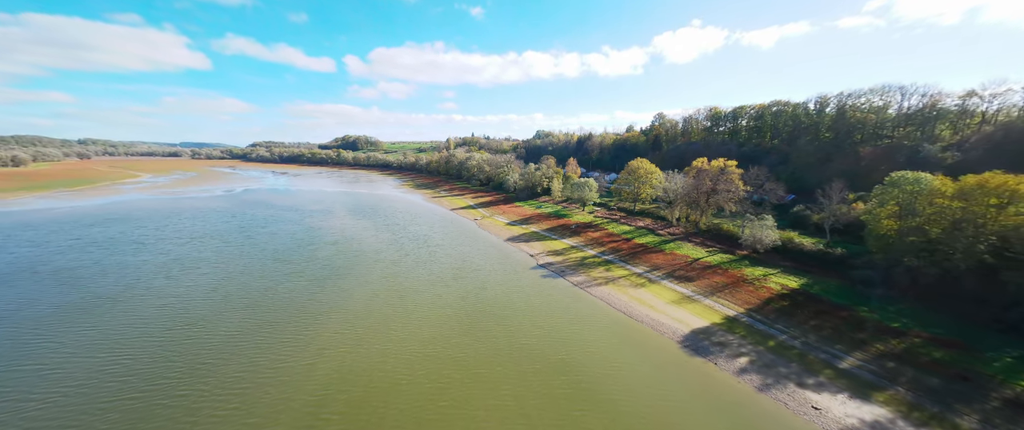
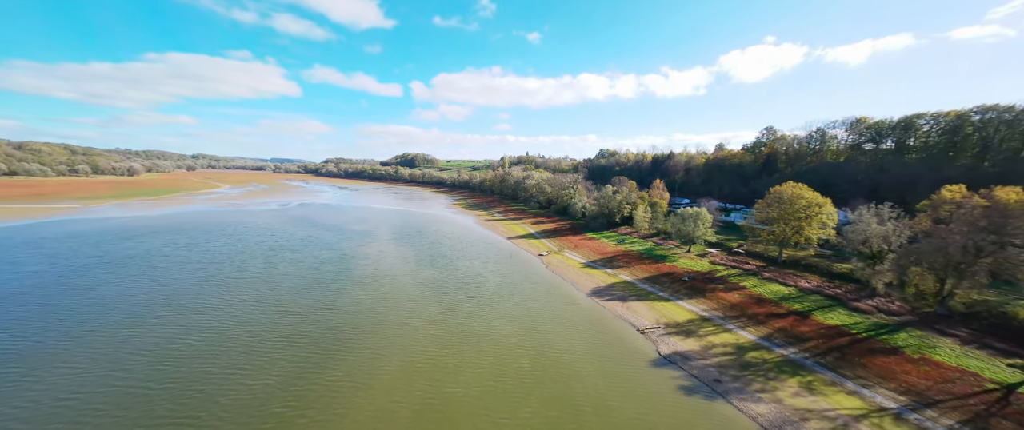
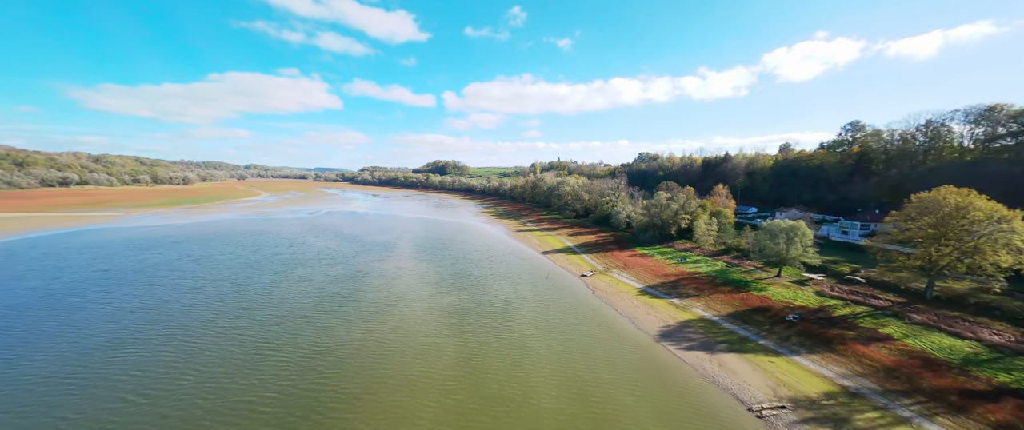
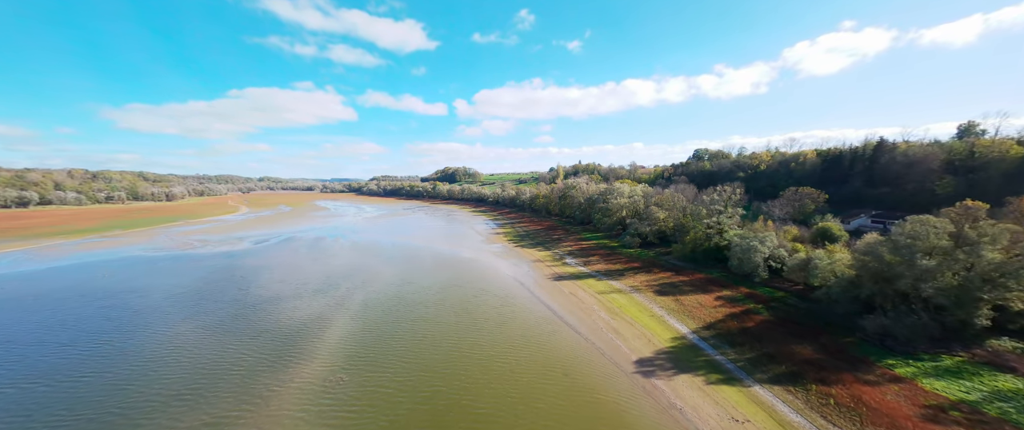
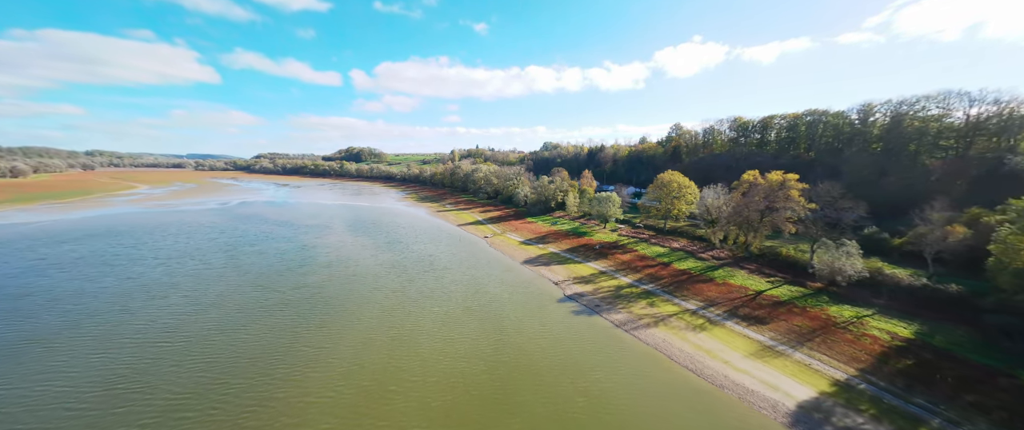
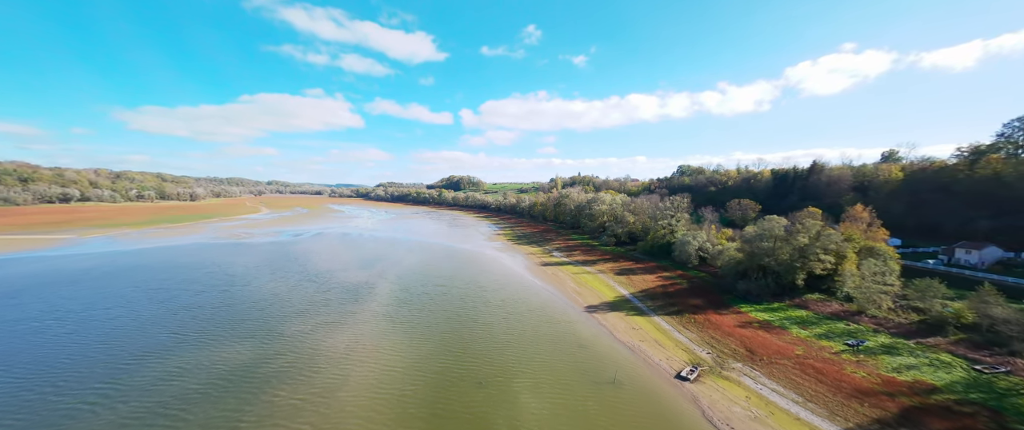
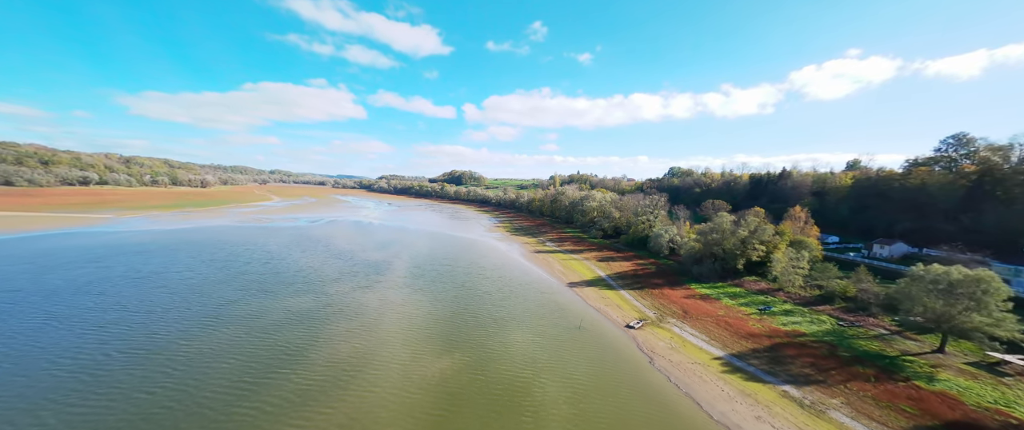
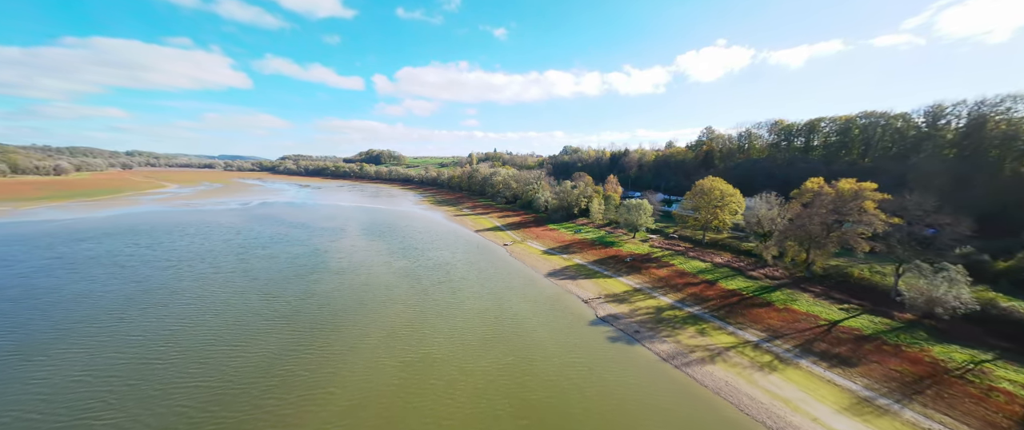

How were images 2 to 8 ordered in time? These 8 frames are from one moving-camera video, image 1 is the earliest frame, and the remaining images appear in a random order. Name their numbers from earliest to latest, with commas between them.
5, 8, 2, 3, 7, 6, 4
